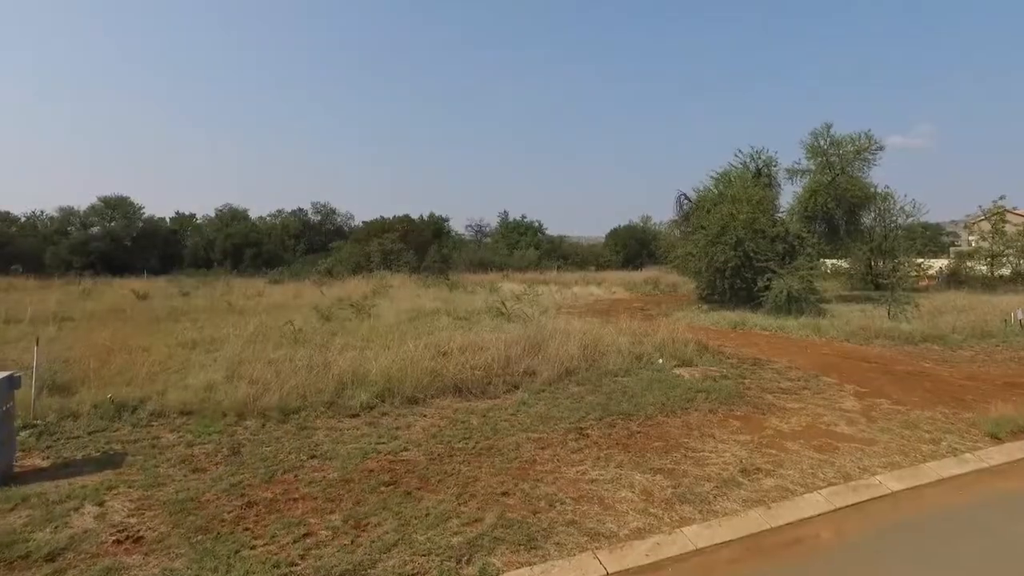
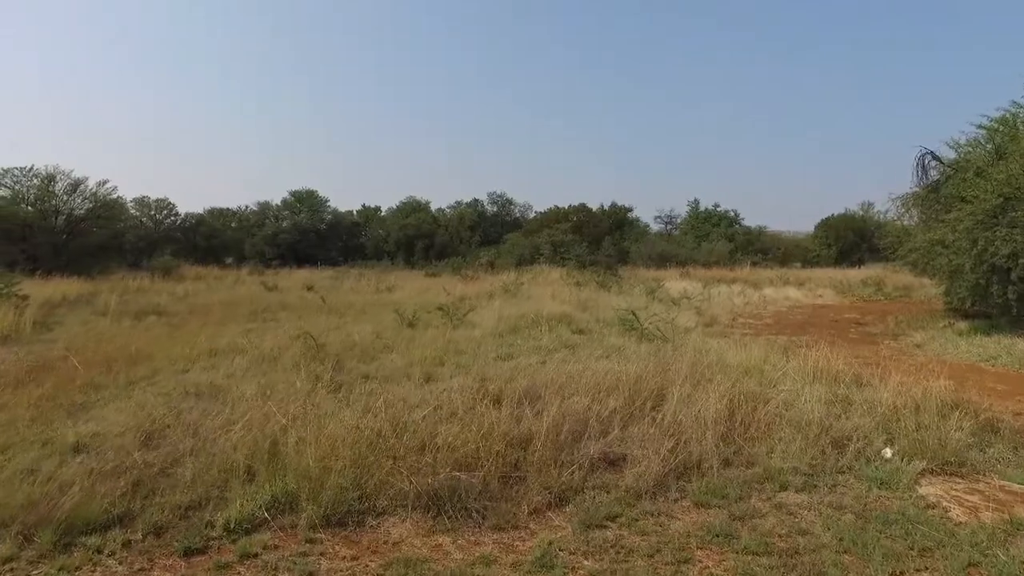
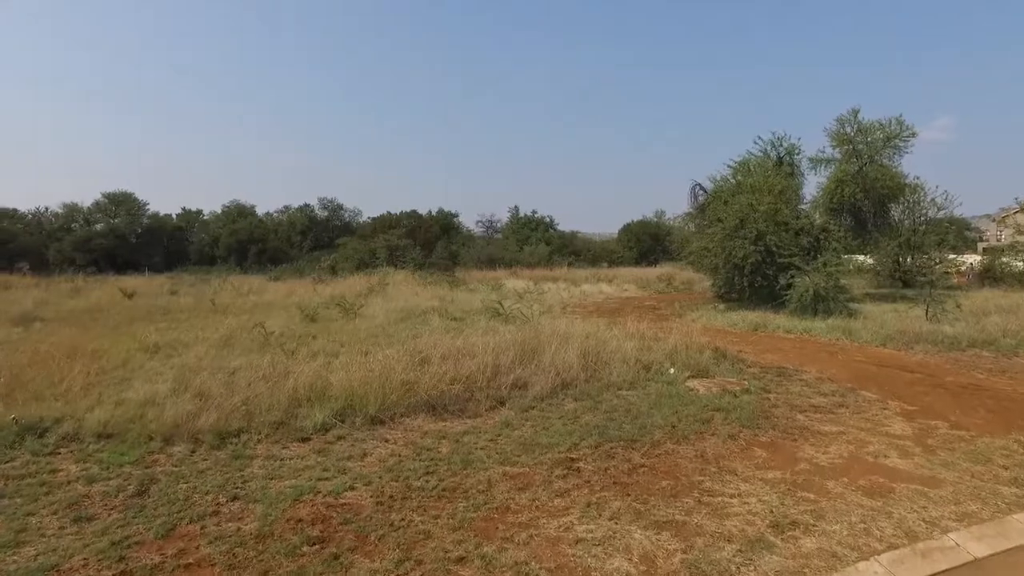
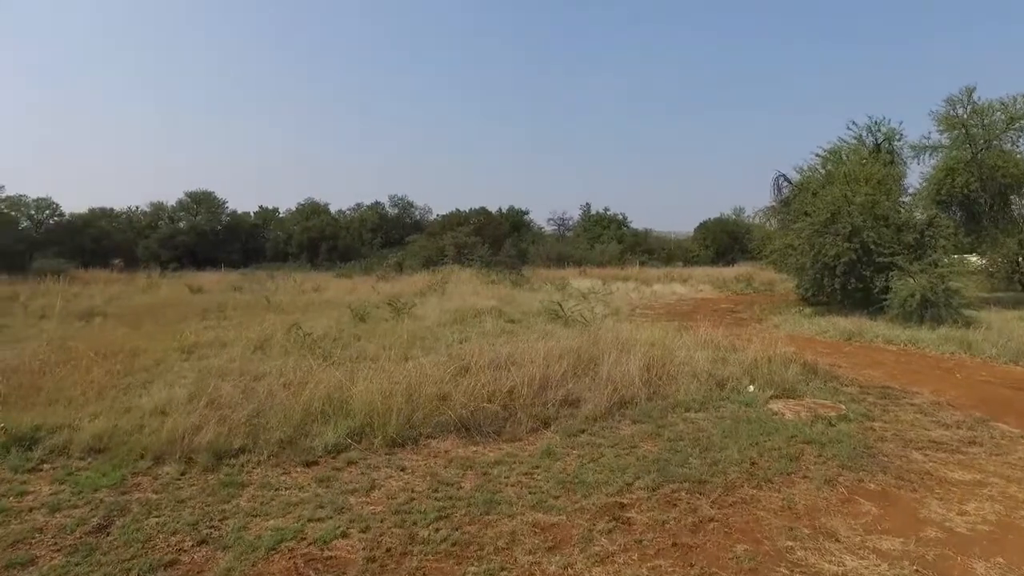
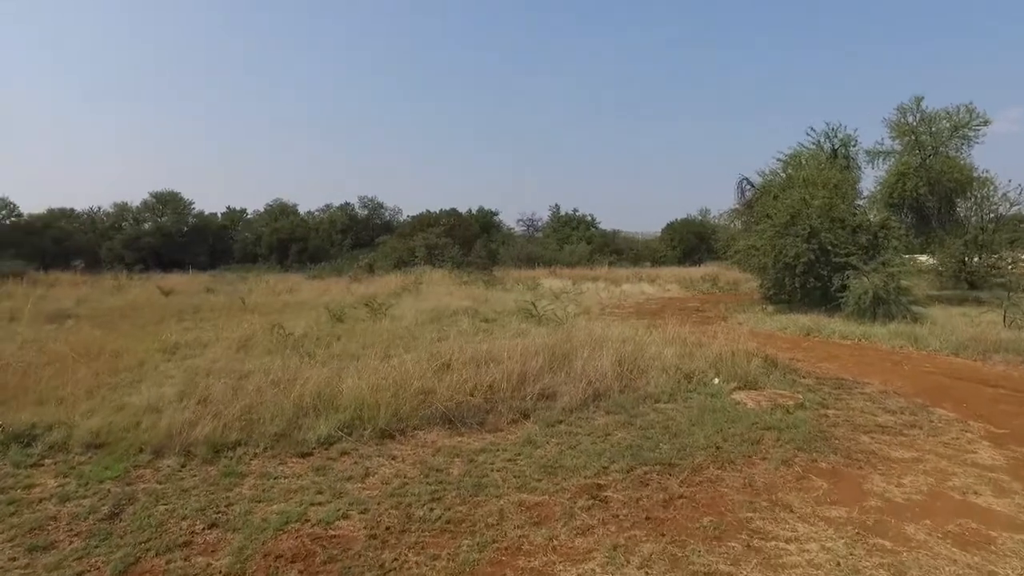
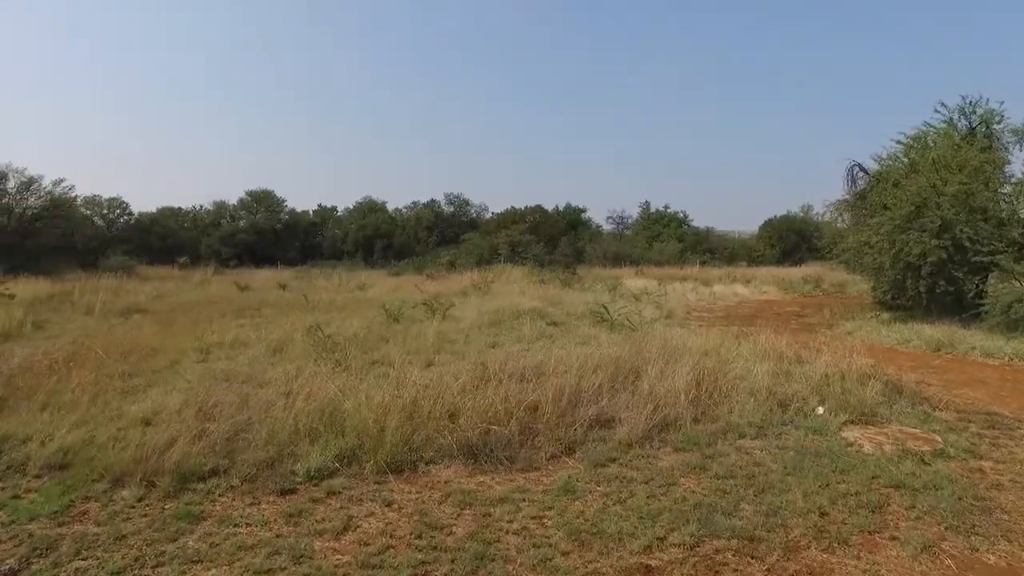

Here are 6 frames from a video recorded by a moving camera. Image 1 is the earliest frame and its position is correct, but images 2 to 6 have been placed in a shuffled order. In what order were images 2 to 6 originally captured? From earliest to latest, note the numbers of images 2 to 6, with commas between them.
3, 5, 4, 6, 2
